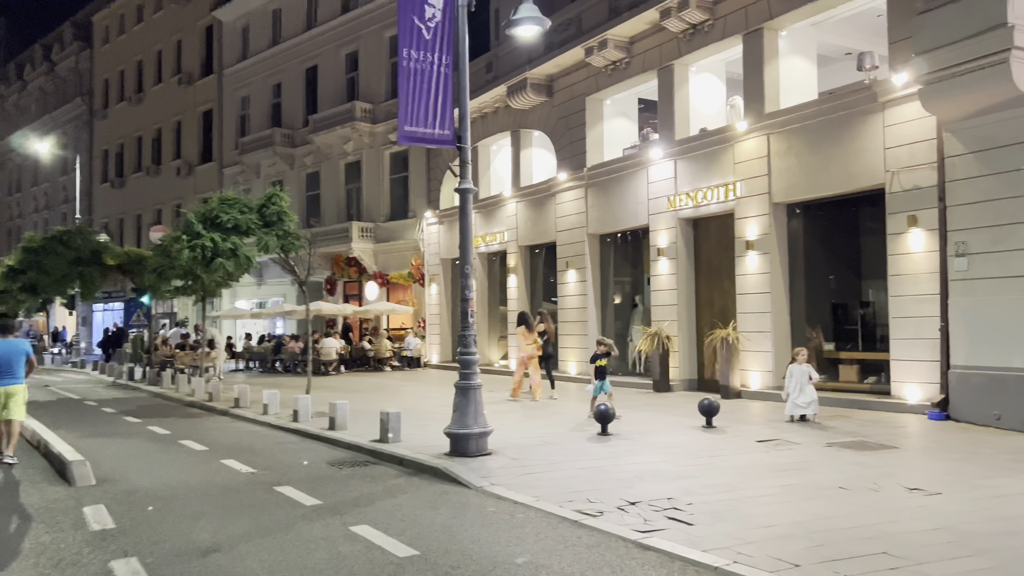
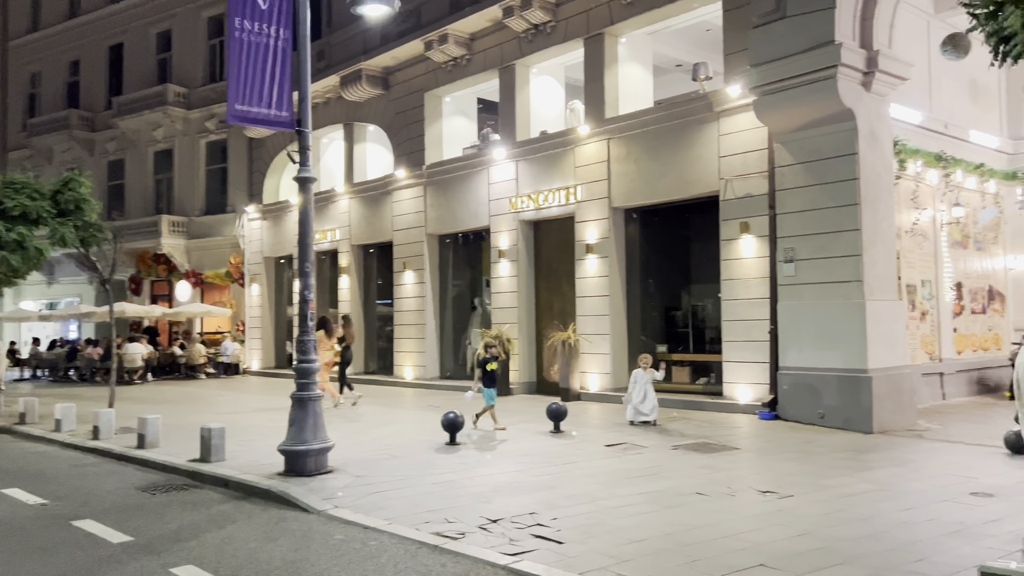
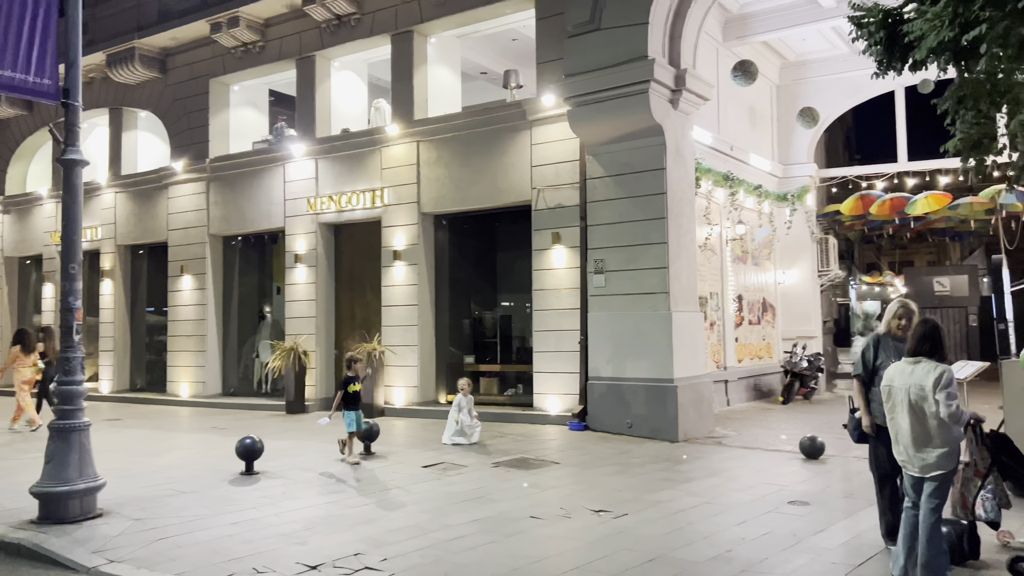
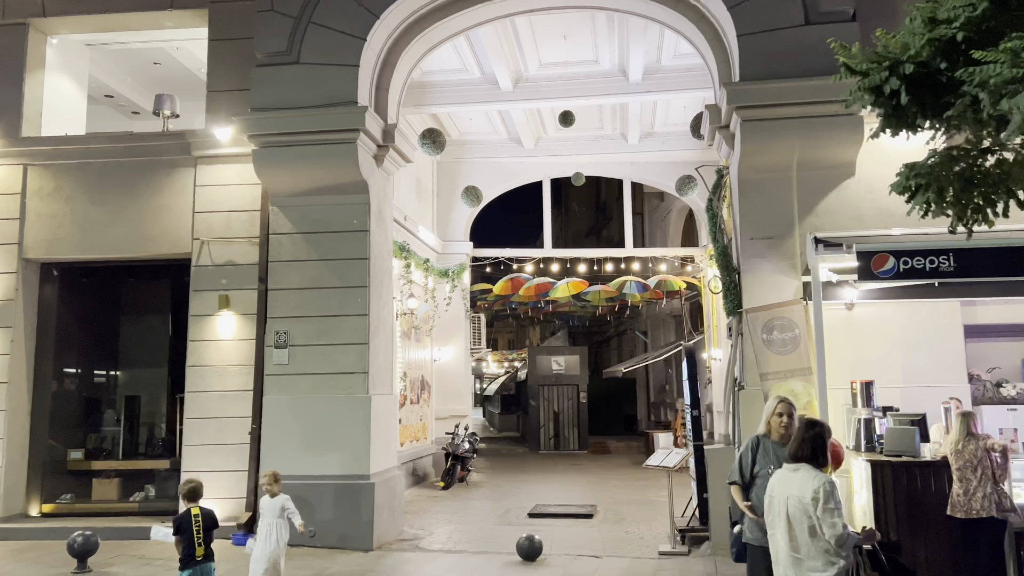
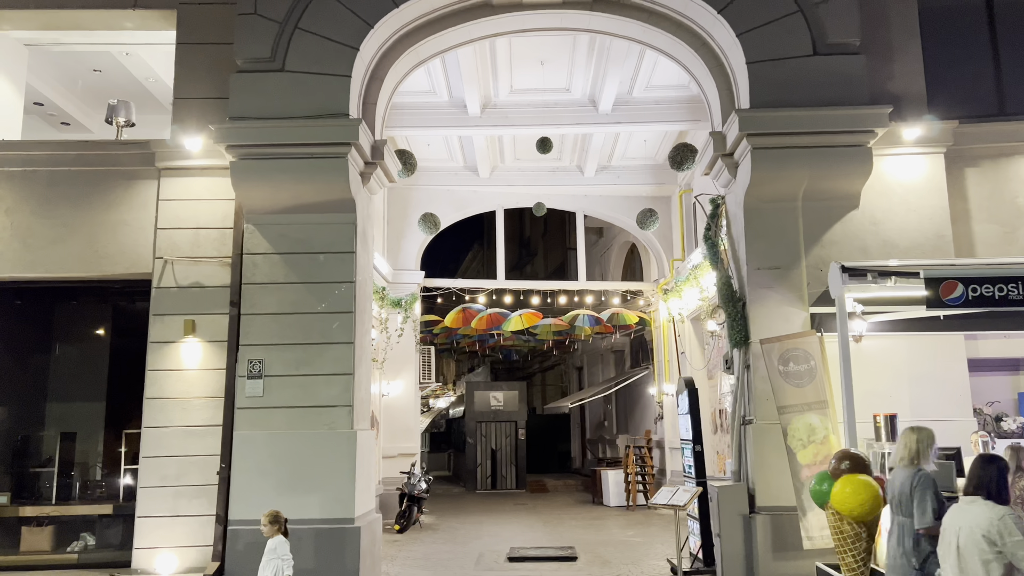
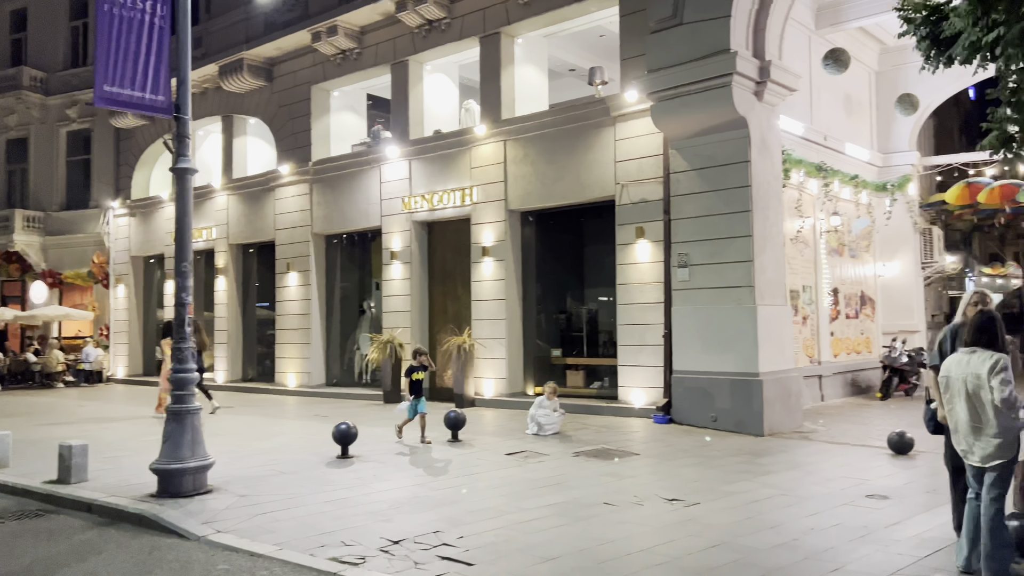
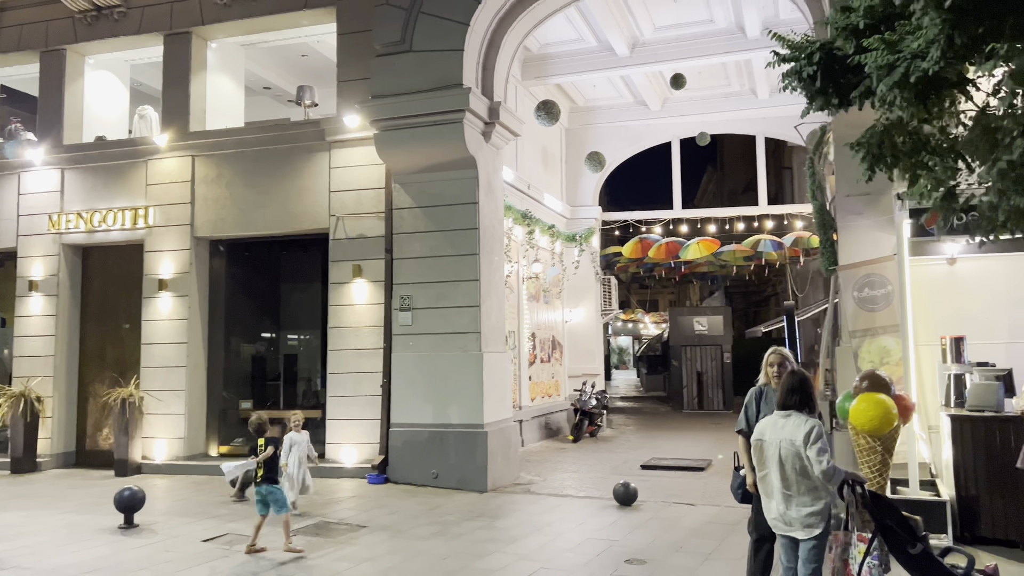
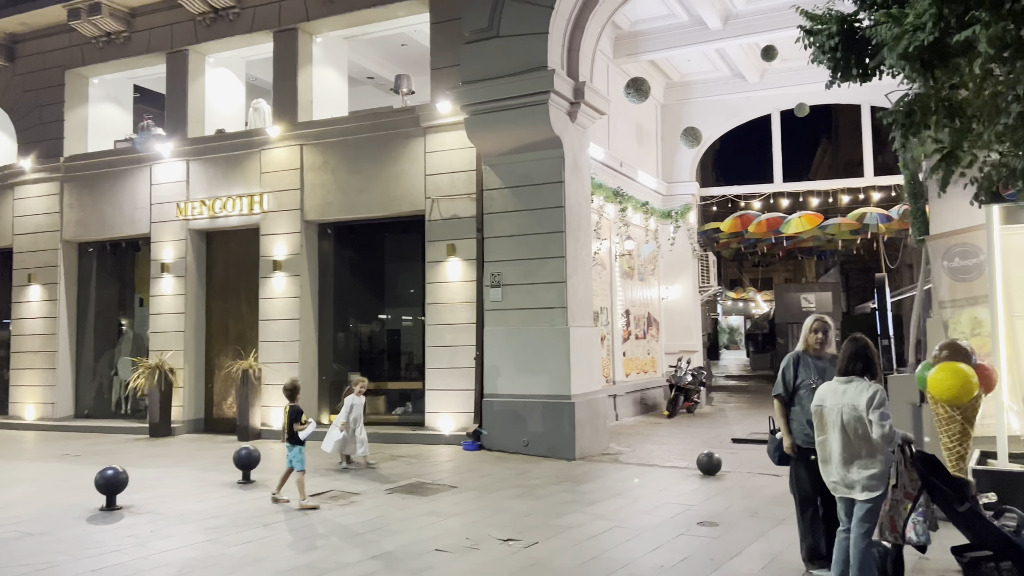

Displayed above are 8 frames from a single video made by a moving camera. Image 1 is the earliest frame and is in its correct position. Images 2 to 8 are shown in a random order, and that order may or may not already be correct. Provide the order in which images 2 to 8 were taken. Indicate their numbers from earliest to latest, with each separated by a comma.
2, 6, 3, 8, 7, 4, 5
